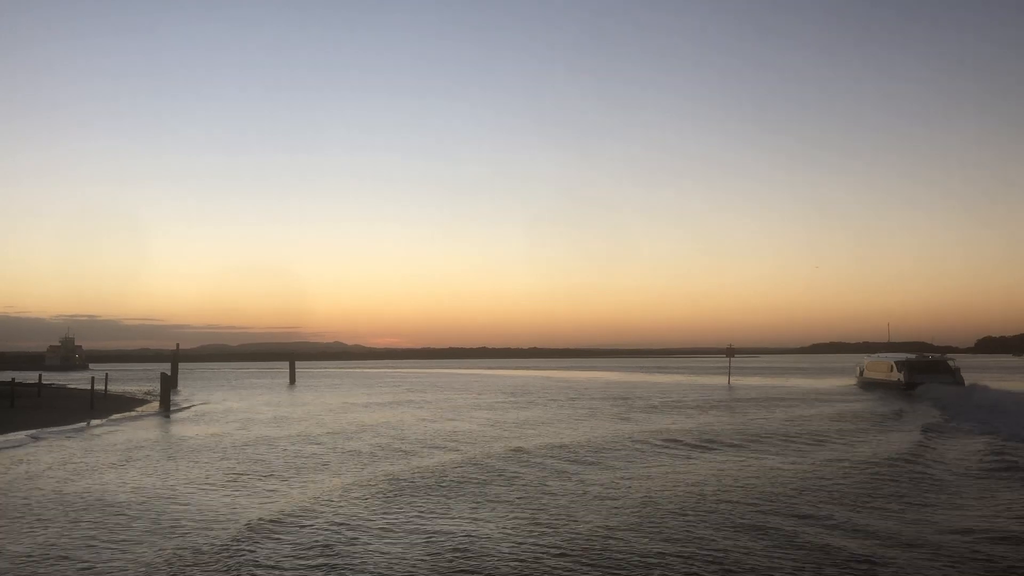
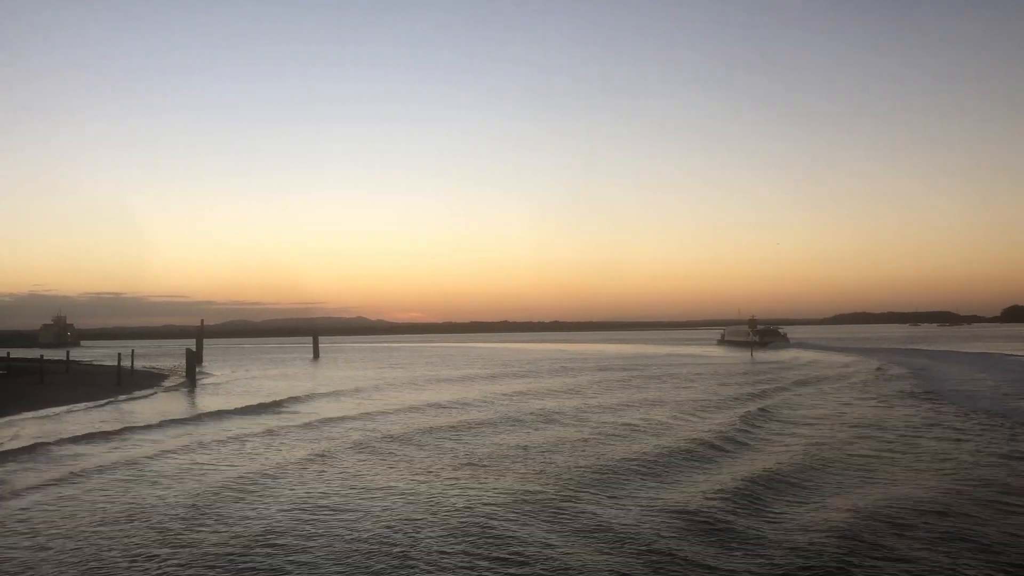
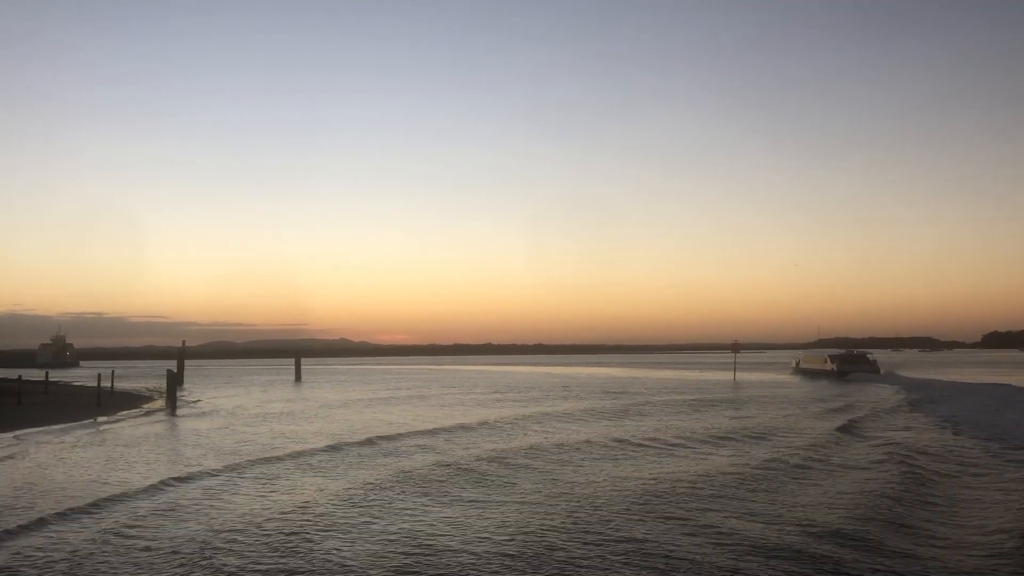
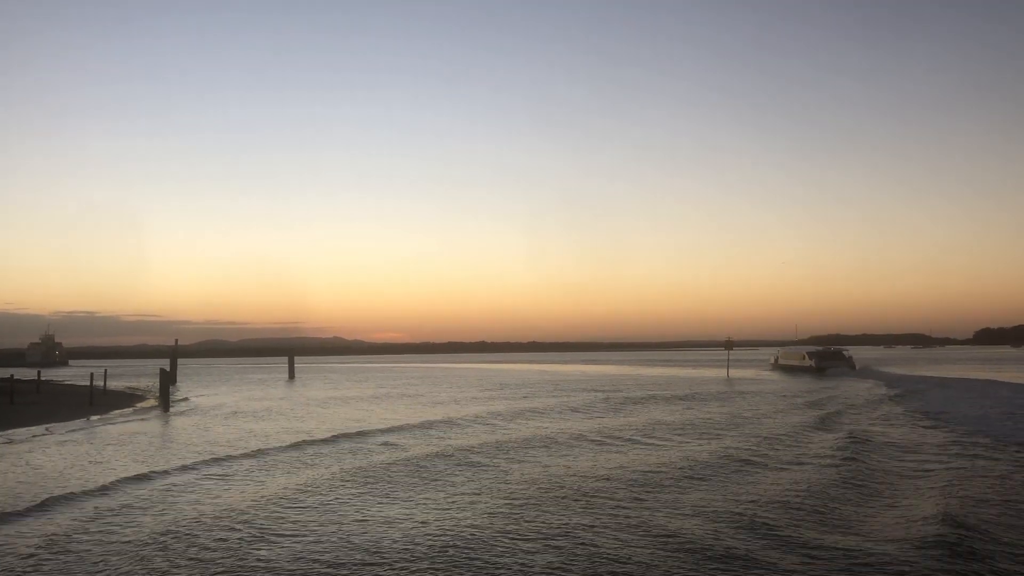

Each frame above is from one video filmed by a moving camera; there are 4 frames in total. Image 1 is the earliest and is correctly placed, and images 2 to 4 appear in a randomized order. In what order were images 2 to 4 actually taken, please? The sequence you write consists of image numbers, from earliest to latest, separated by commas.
3, 4, 2
